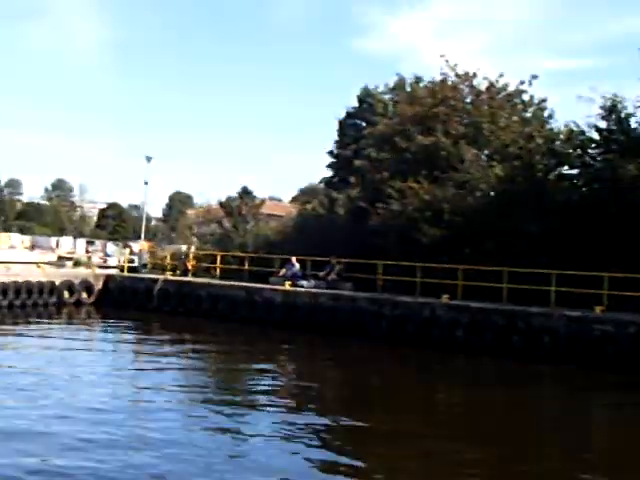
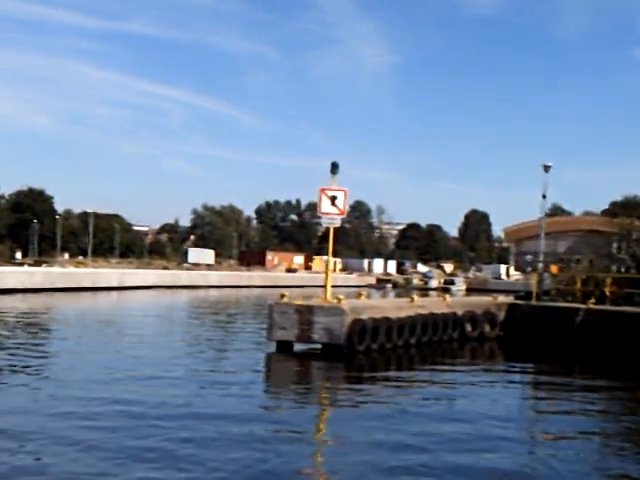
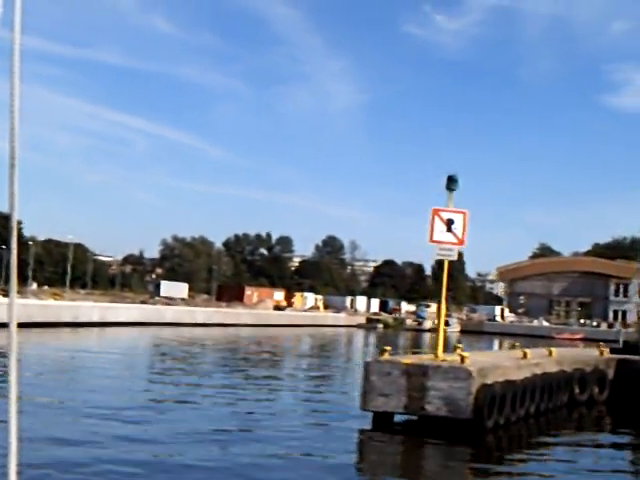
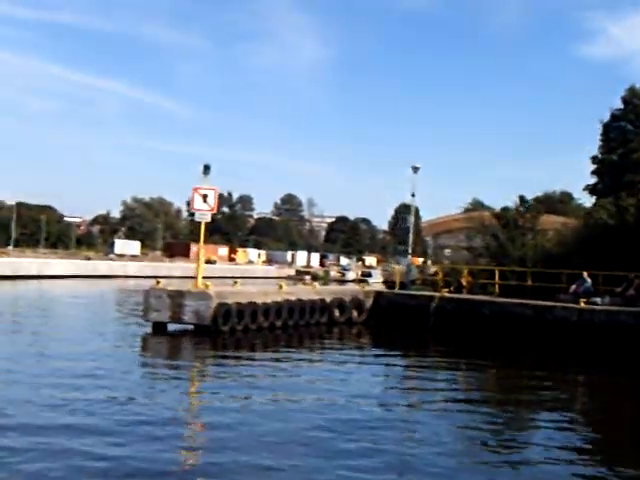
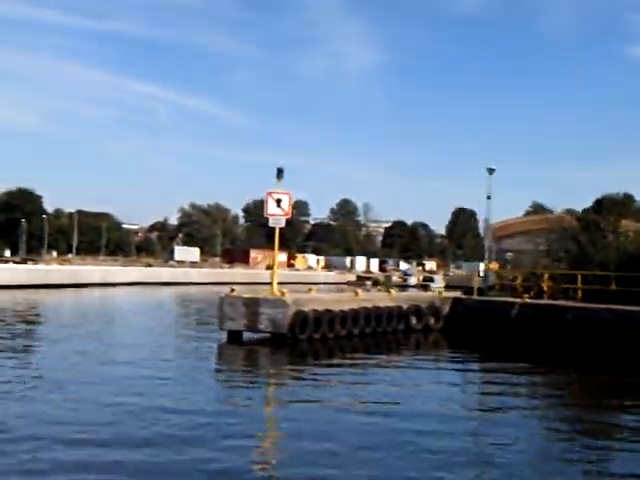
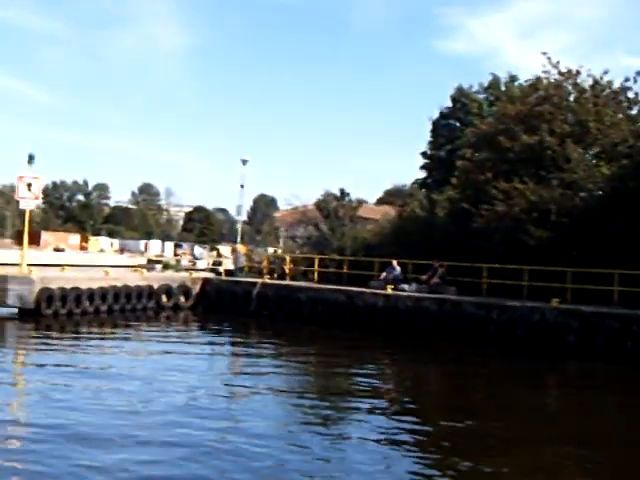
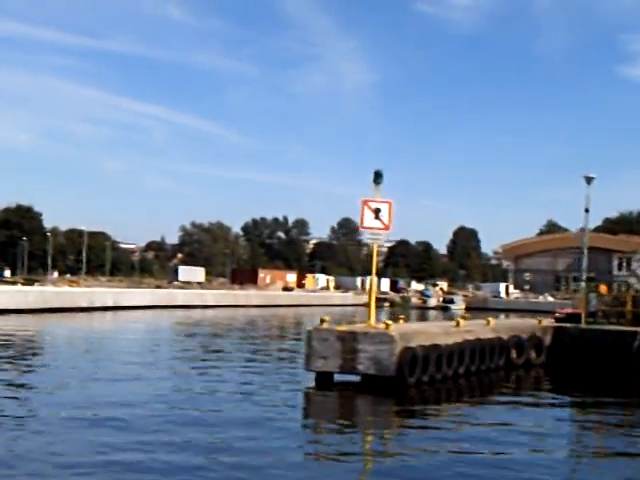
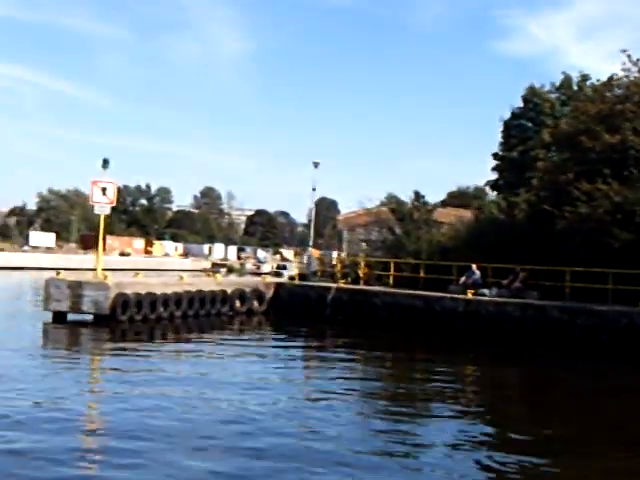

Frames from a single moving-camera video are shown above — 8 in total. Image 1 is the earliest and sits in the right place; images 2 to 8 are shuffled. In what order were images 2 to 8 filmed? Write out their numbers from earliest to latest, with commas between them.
6, 8, 4, 5, 2, 7, 3
